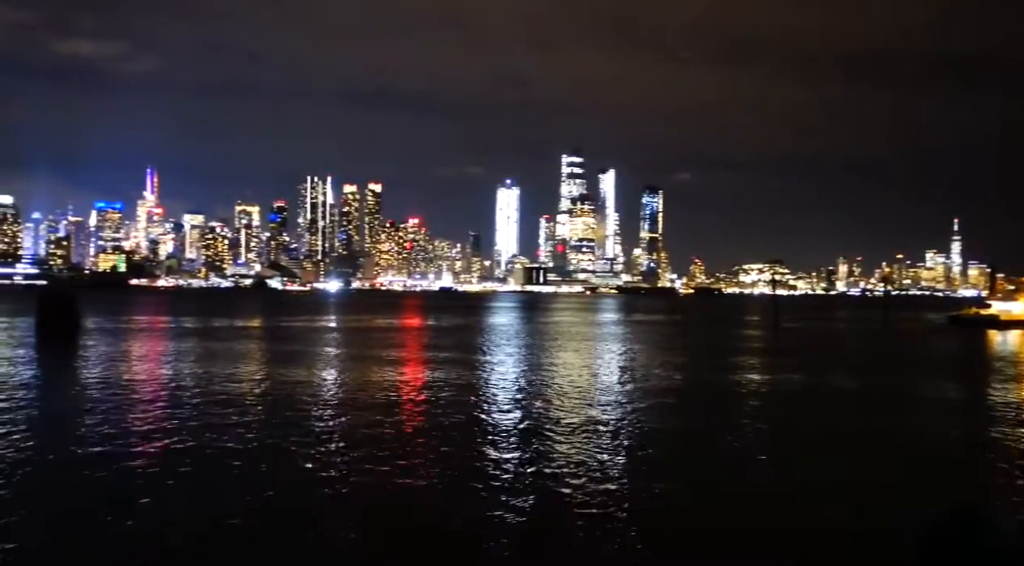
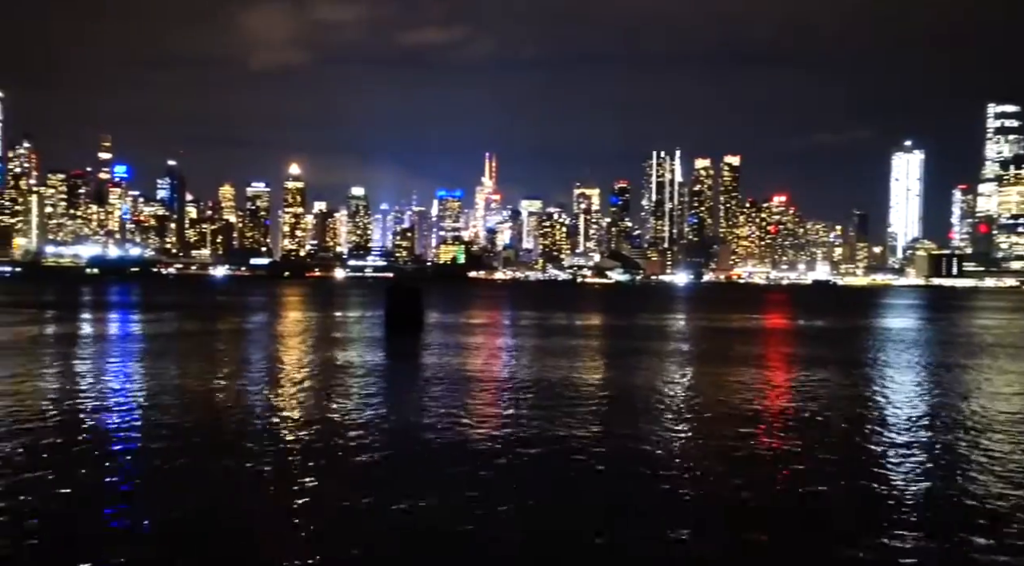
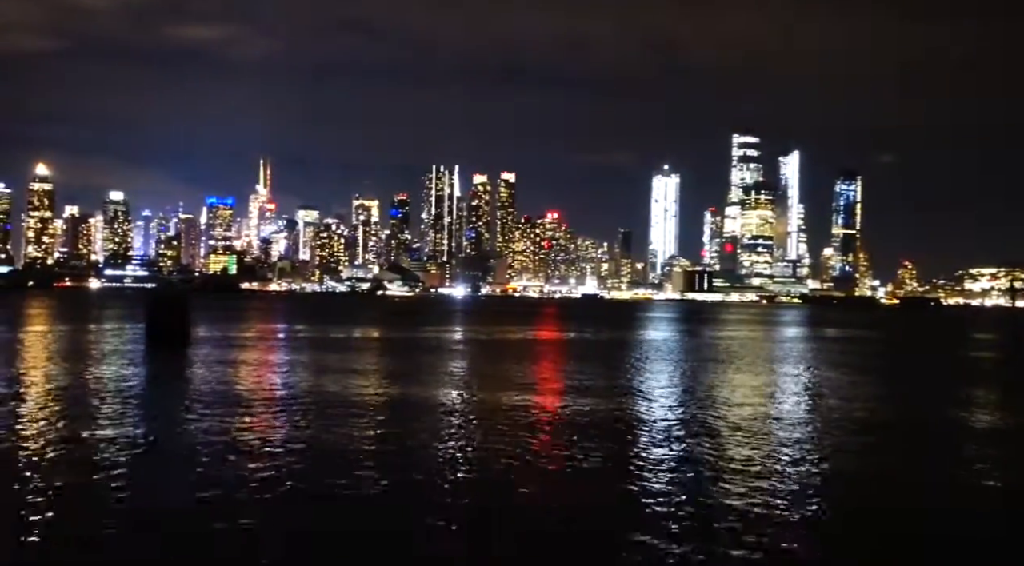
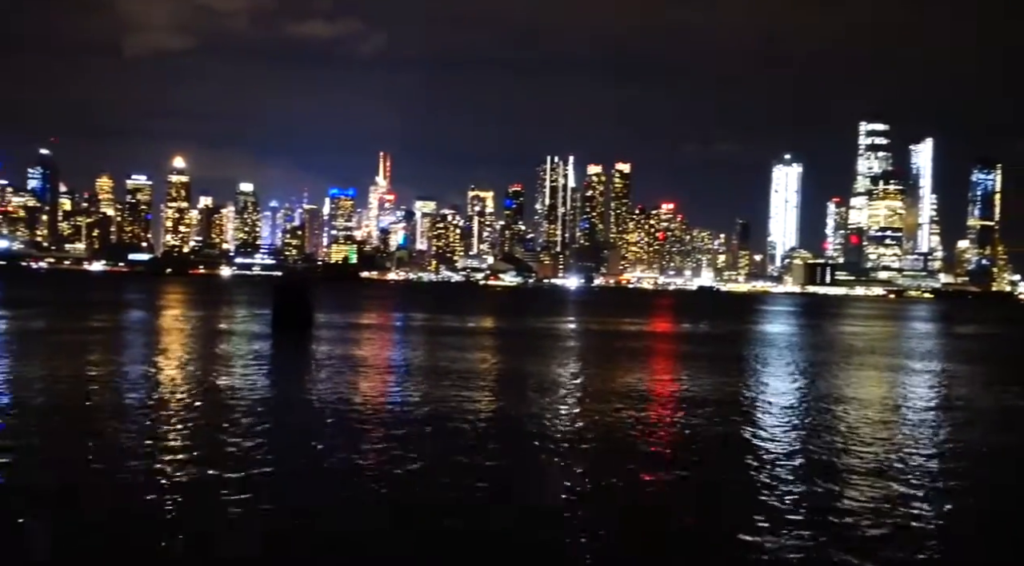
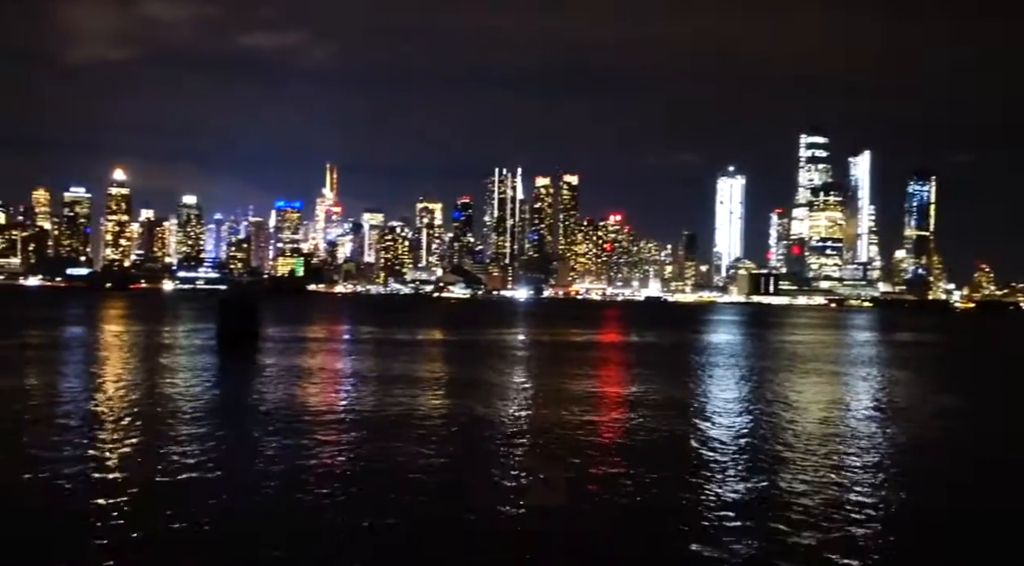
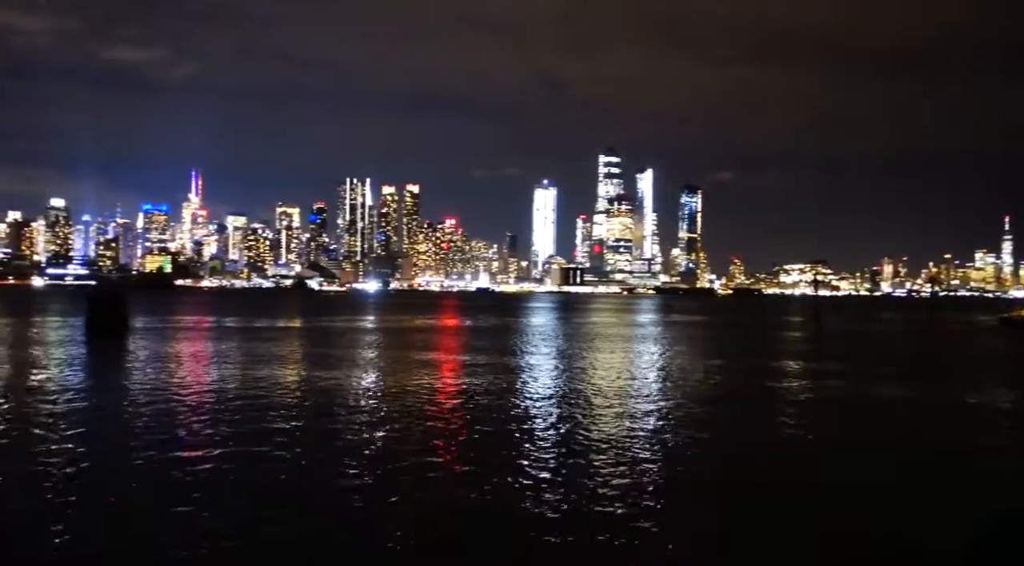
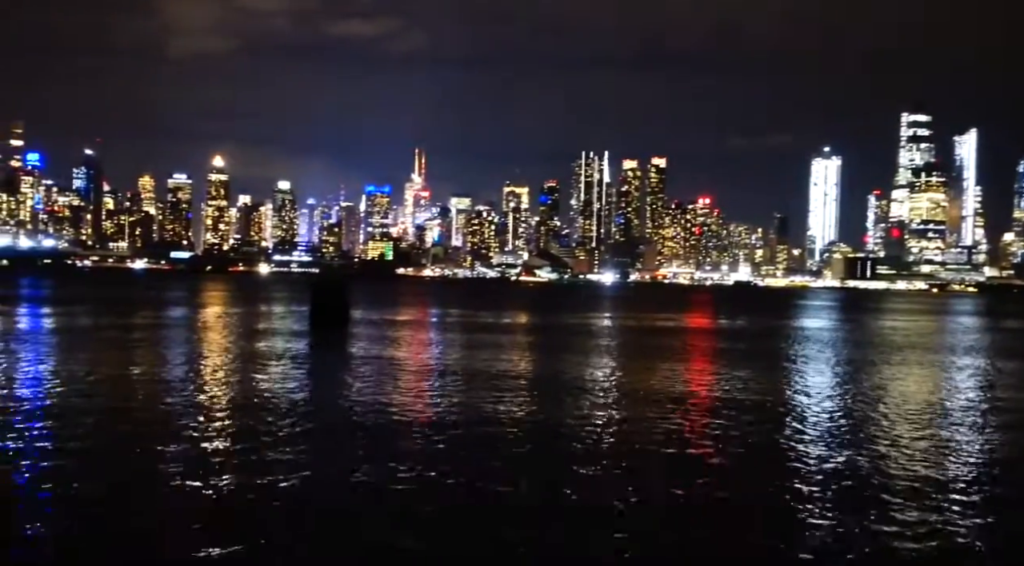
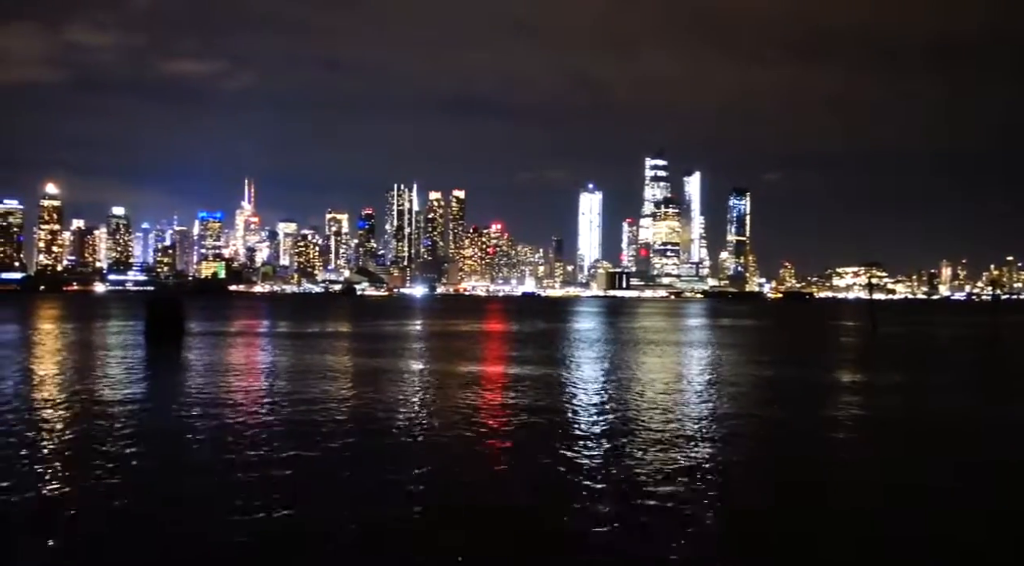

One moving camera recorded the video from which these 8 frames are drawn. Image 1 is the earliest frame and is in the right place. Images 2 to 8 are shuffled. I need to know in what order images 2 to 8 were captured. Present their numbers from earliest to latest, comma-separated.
6, 8, 3, 5, 4, 7, 2
